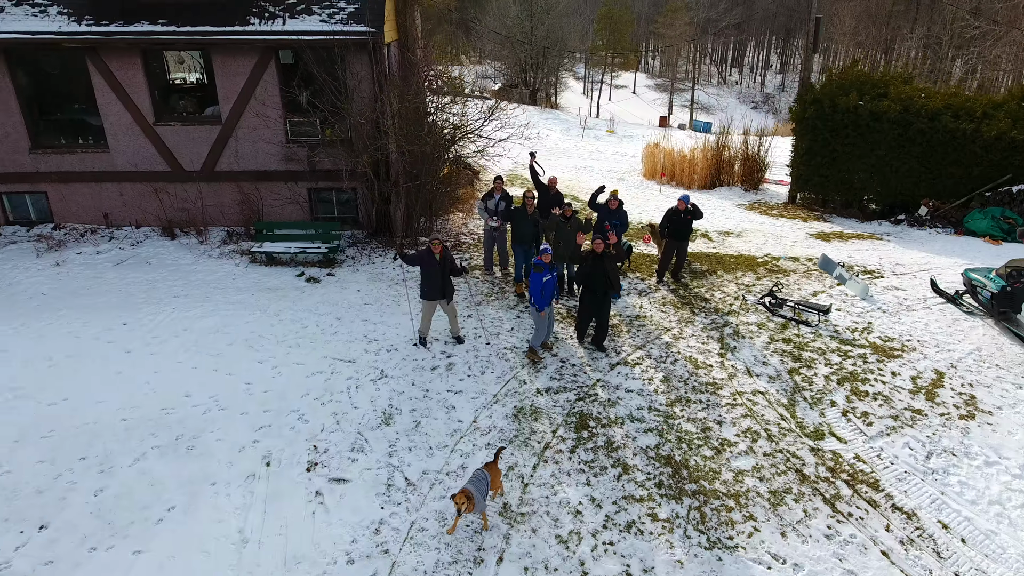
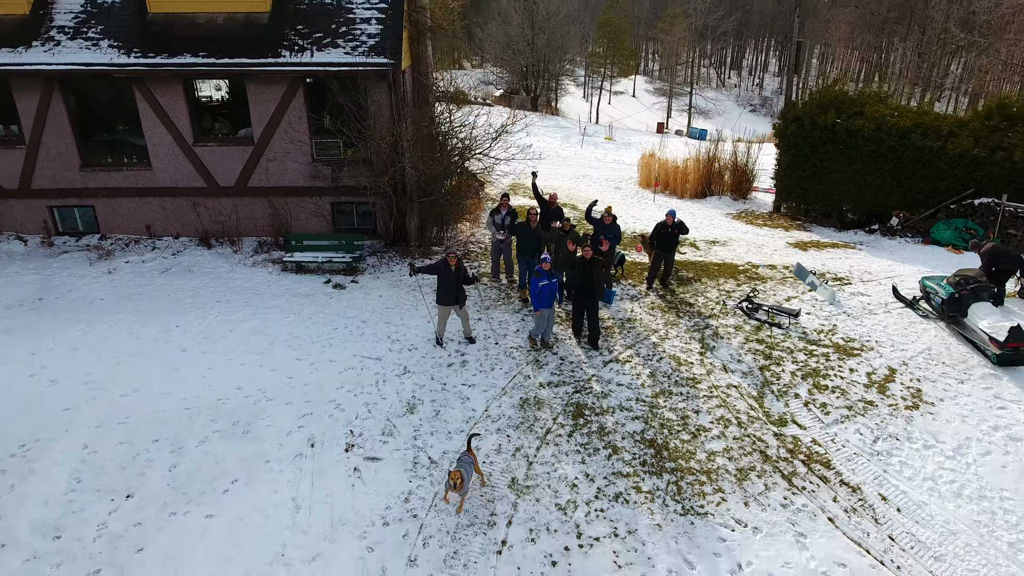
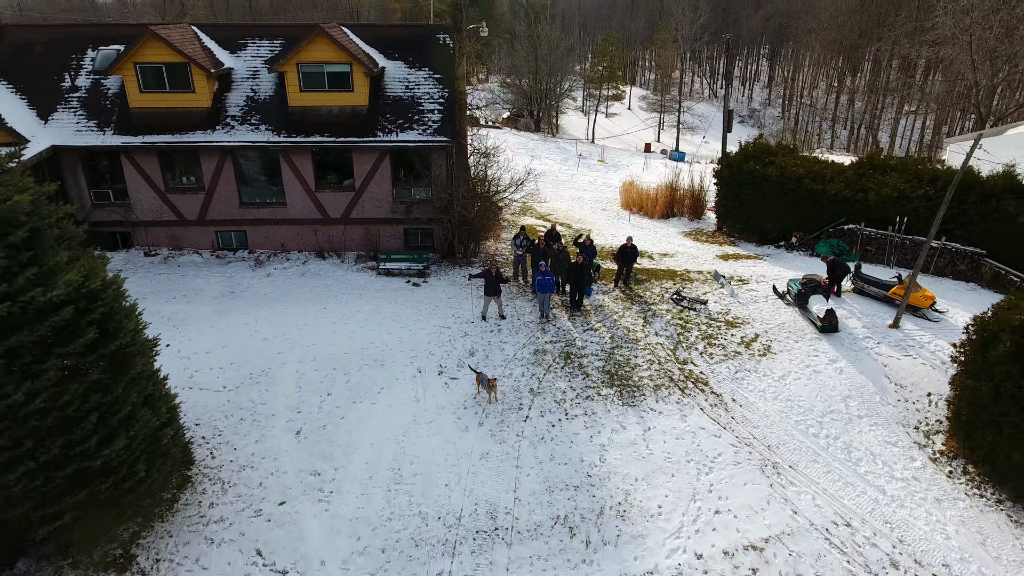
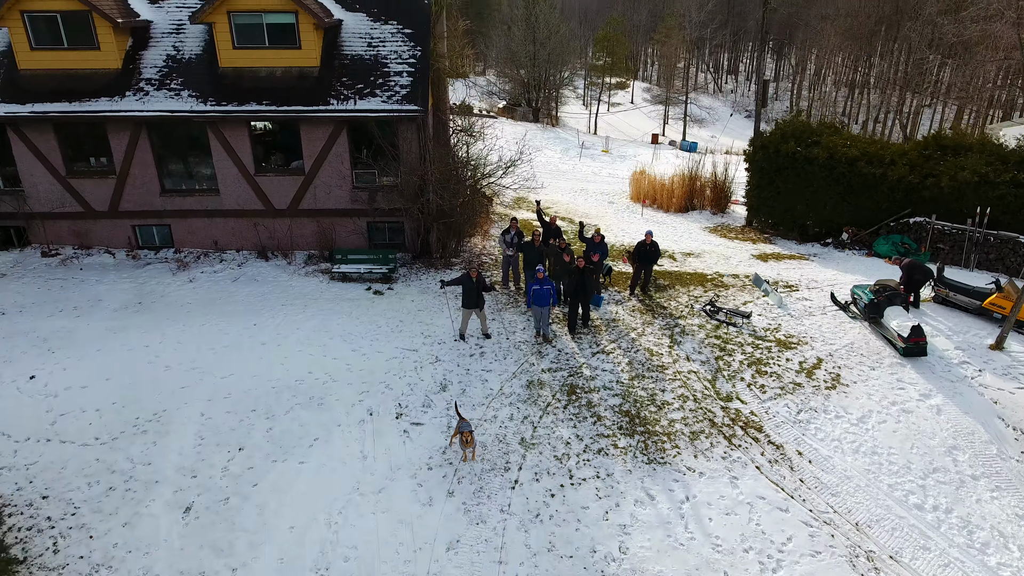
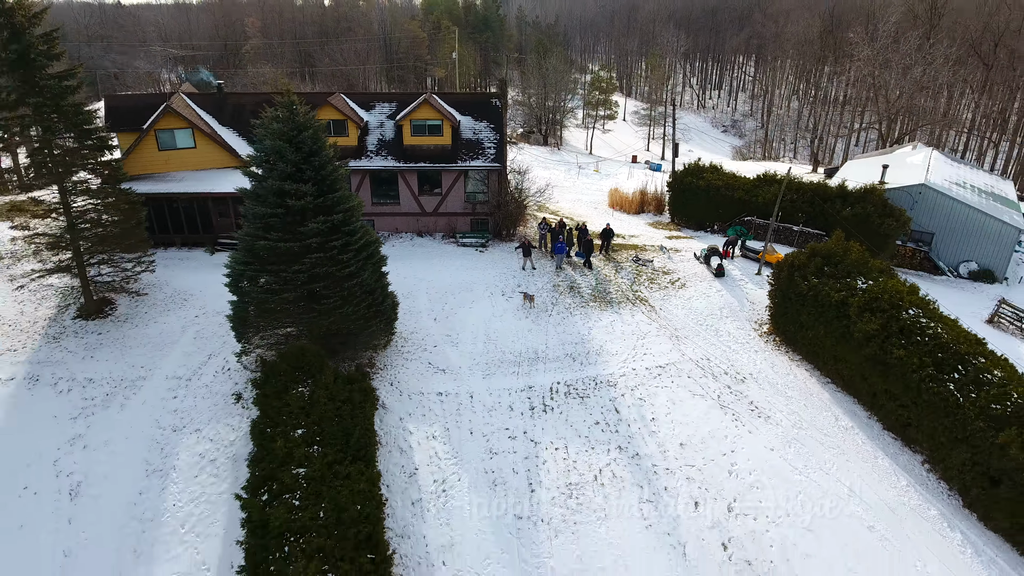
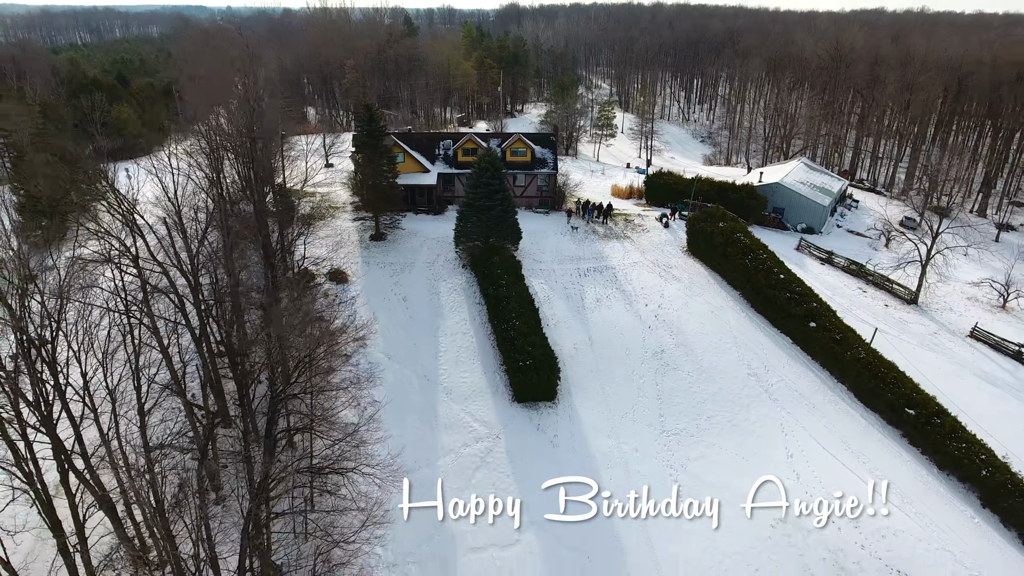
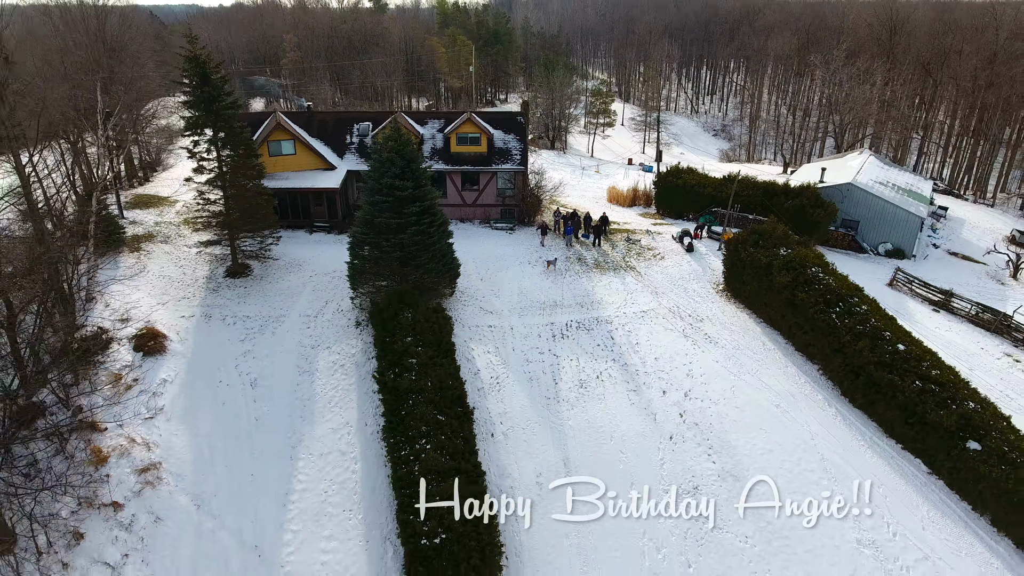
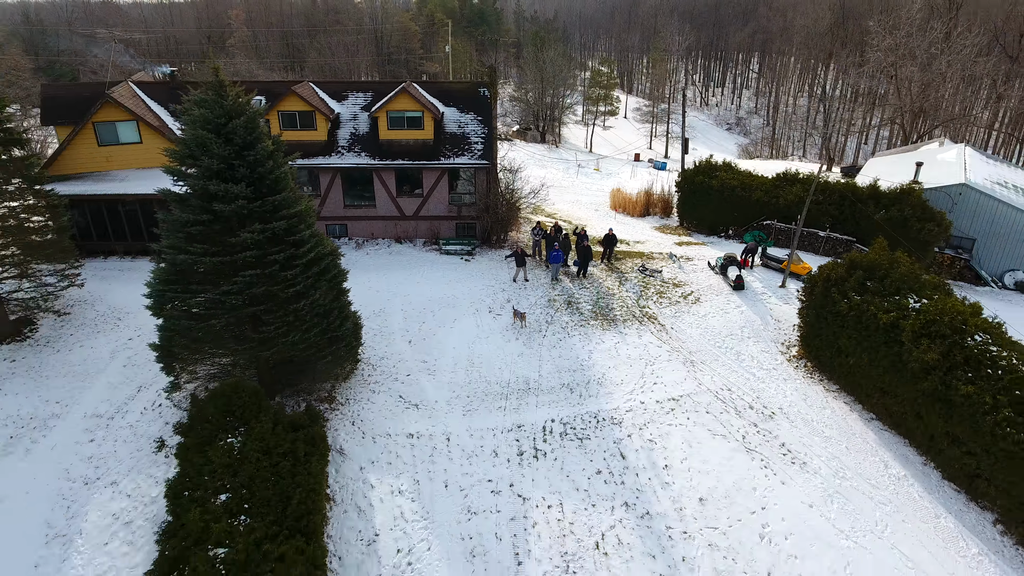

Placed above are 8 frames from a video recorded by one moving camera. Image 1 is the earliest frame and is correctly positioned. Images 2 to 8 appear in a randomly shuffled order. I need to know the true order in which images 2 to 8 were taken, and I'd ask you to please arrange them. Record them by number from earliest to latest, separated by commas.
2, 4, 3, 8, 5, 7, 6
